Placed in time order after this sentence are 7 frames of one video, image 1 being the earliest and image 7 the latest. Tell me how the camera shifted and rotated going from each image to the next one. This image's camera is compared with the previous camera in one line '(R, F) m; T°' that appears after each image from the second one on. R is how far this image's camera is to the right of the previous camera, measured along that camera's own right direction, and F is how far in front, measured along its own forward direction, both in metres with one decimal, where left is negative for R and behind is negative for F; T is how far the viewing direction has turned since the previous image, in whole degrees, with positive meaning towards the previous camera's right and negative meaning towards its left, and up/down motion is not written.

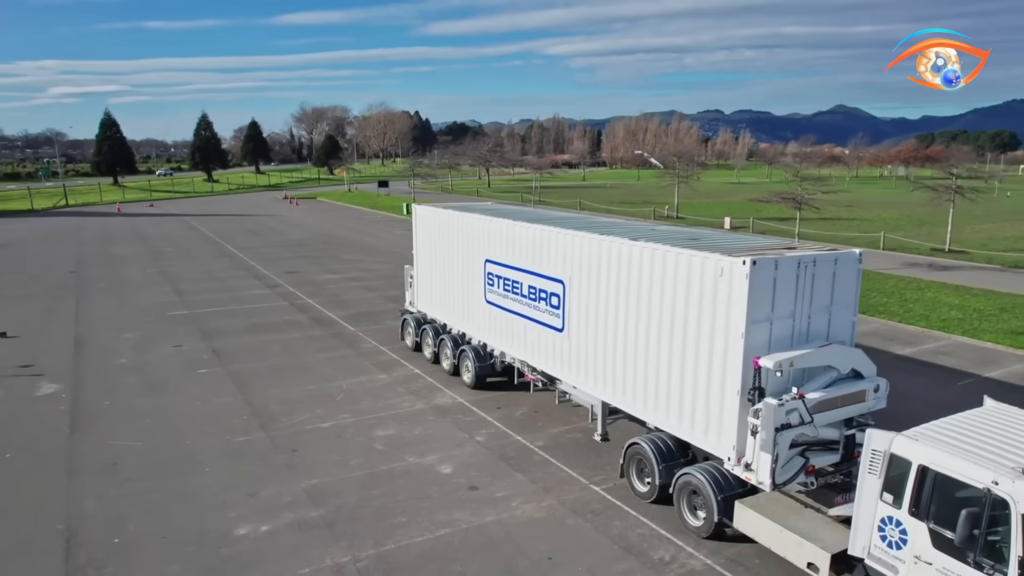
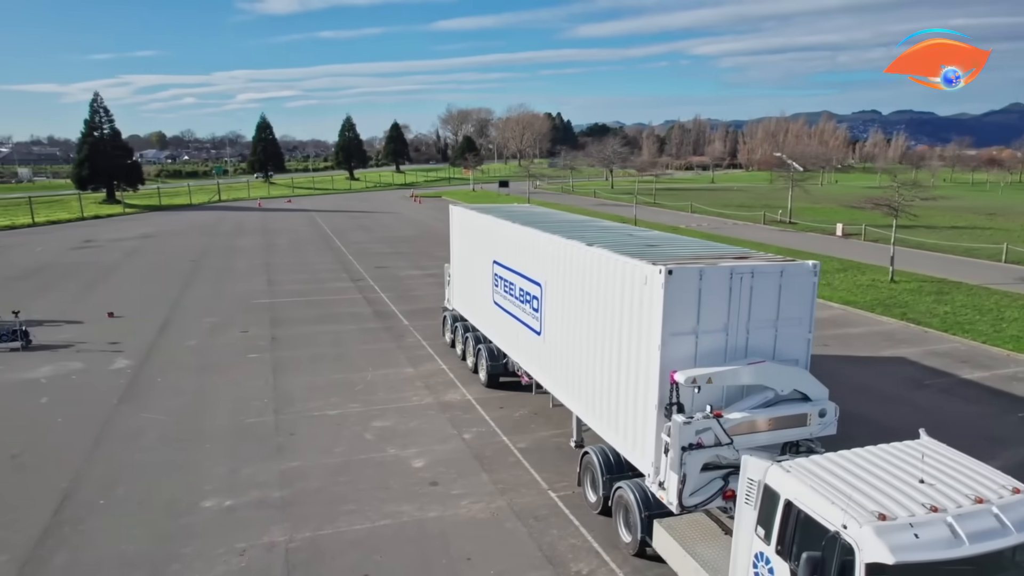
(+2.3, +0.2) m; -12°
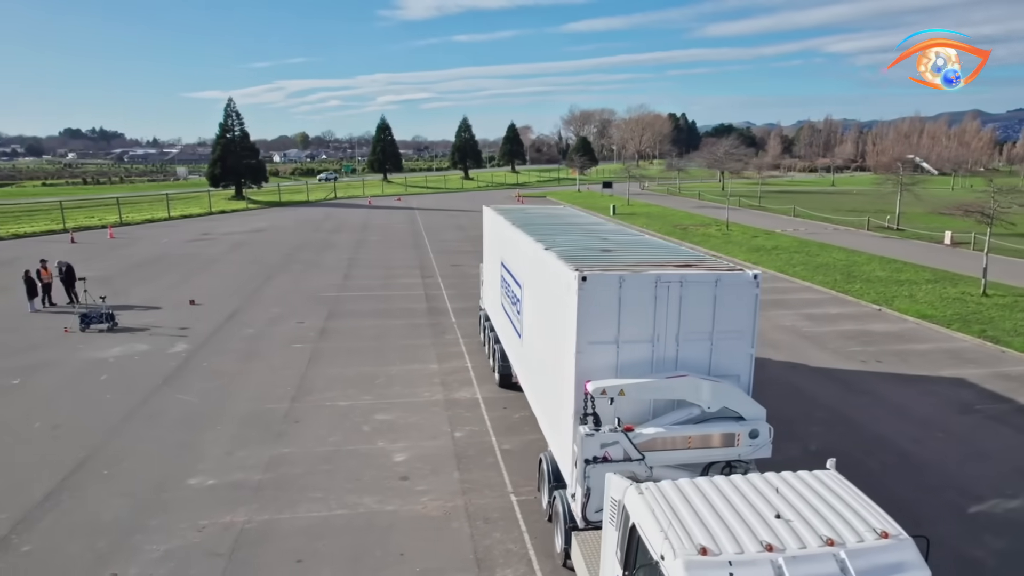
(+2.0, +0.2) m; -10°
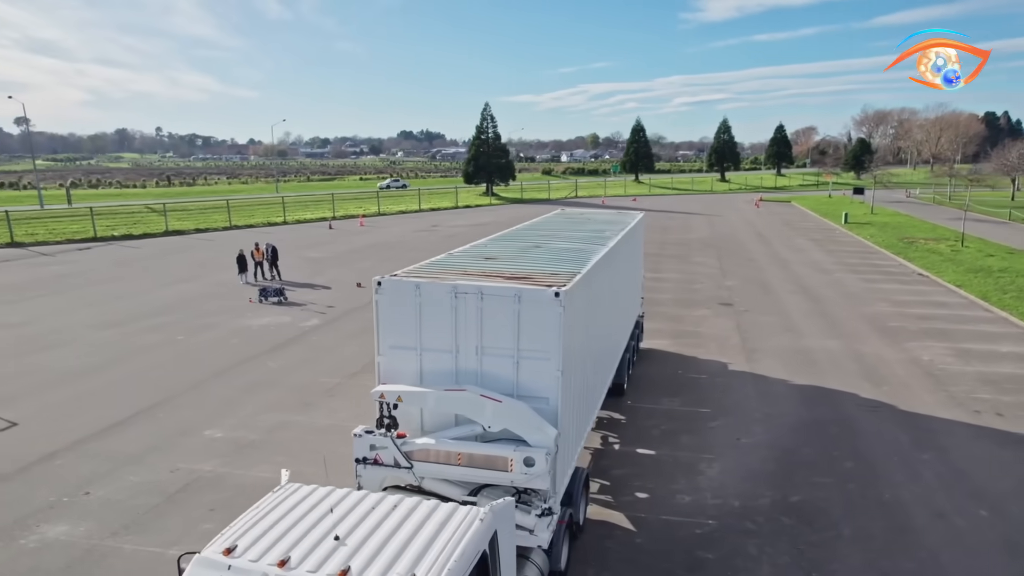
(+4.2, +0.9) m; -22°
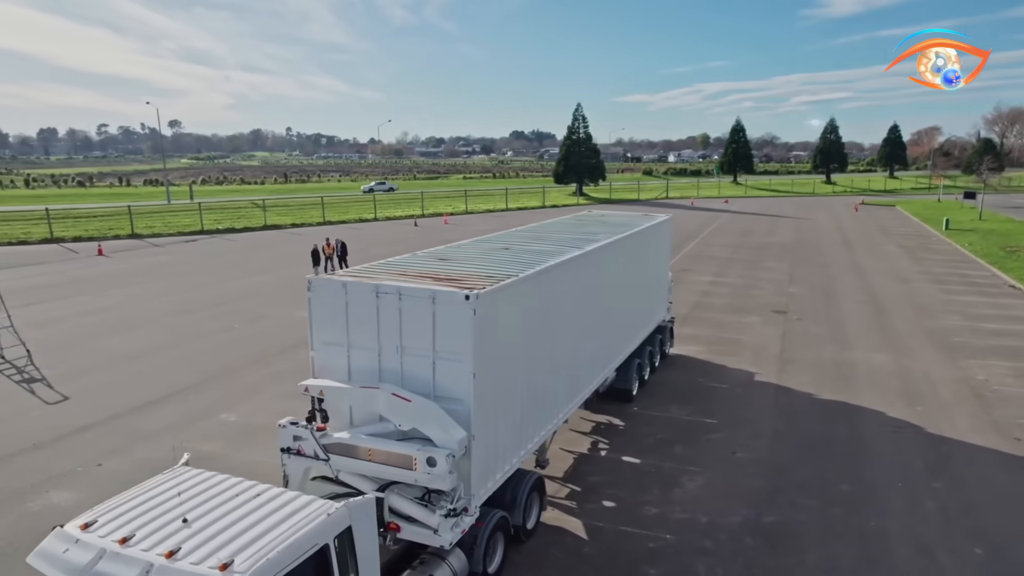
(+1.6, +0.2) m; -8°
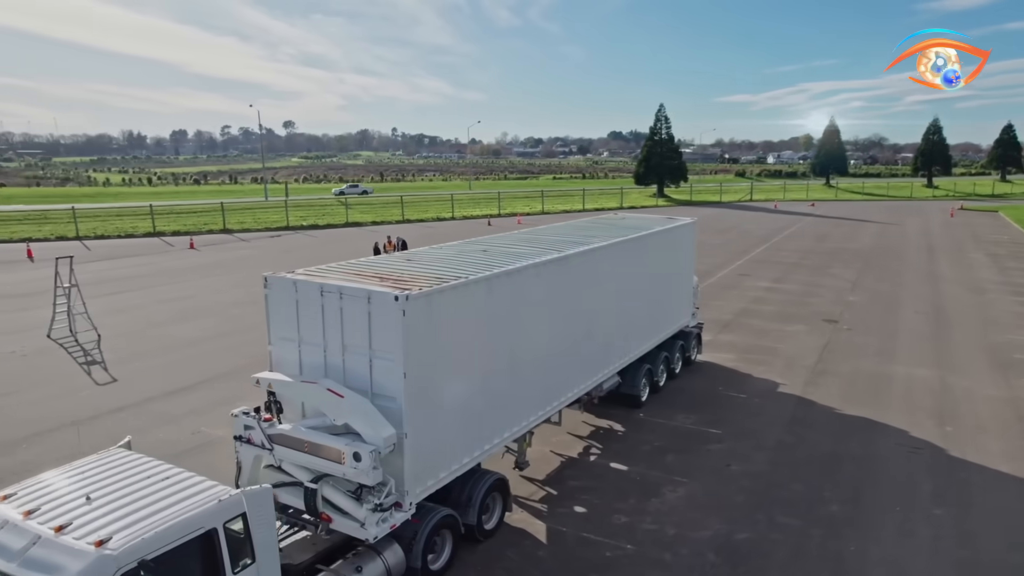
(+1.3, +0.1) m; -7°
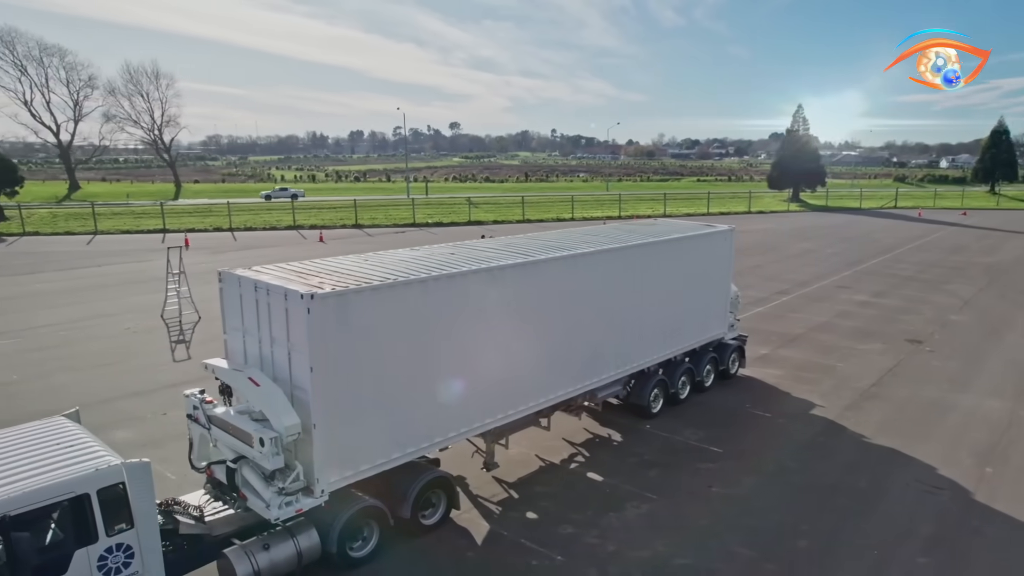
(+2.1, +0.2) m; -11°
